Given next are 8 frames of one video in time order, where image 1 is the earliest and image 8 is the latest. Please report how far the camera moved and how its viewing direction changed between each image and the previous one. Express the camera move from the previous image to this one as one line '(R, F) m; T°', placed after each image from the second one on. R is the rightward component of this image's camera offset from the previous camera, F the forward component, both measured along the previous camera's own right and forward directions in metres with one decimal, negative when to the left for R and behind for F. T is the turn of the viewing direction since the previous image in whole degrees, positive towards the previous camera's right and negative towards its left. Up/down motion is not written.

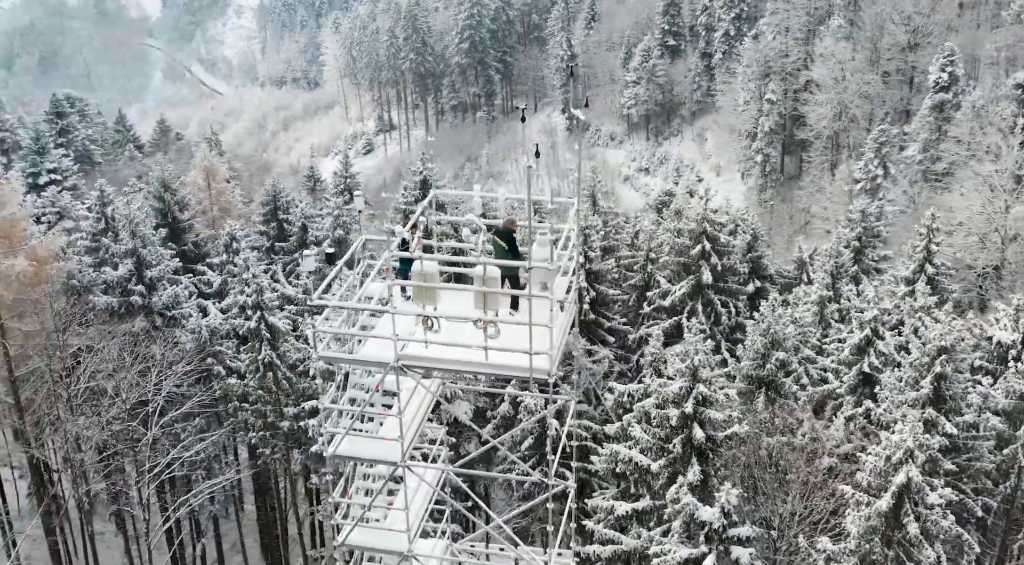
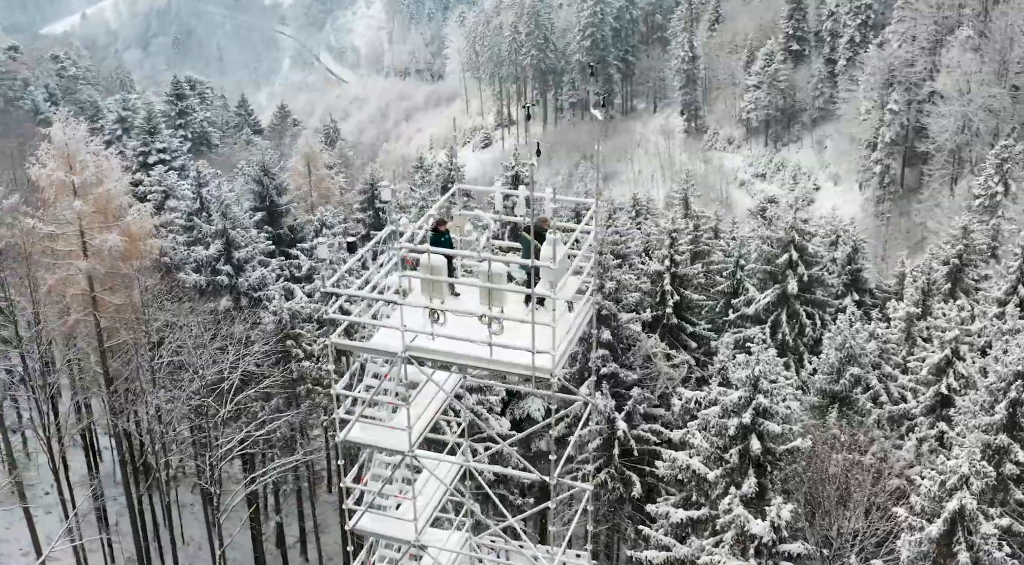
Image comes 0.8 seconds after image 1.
(+0.5, +0.1) m; -5°
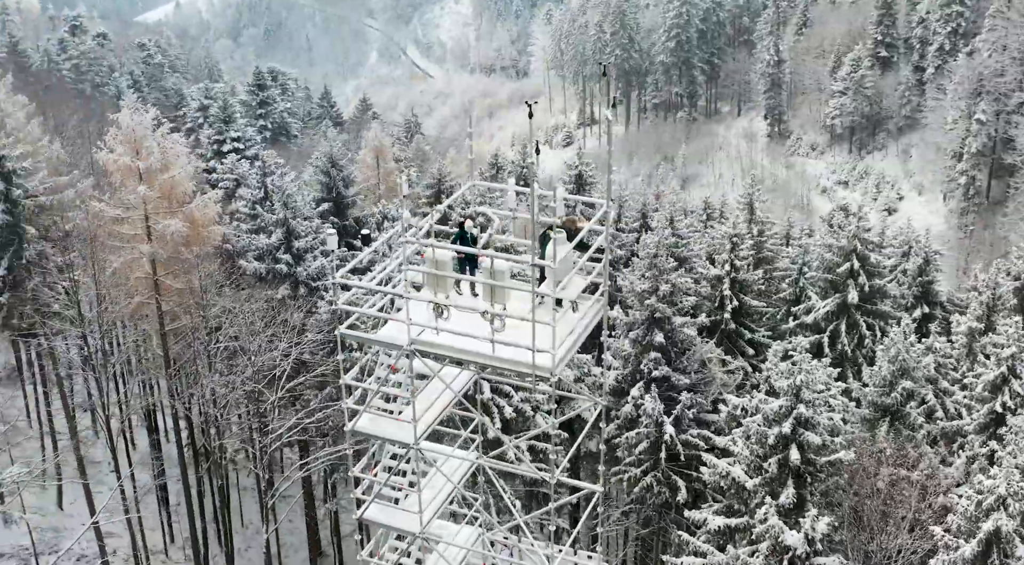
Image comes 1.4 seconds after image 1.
(+0.3, 0.0) m; -3°
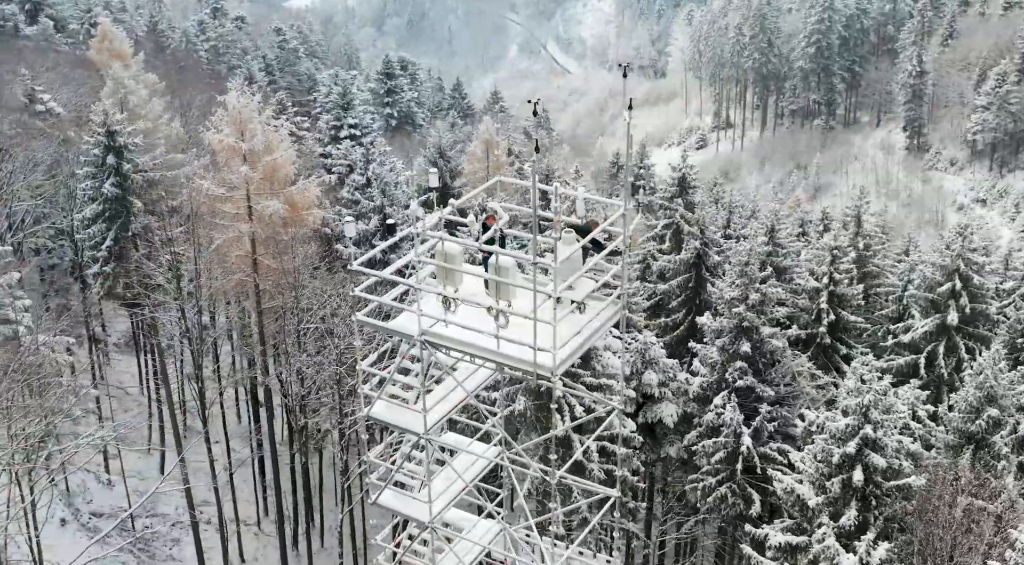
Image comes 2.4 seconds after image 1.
(+0.6, +0.1) m; -5°
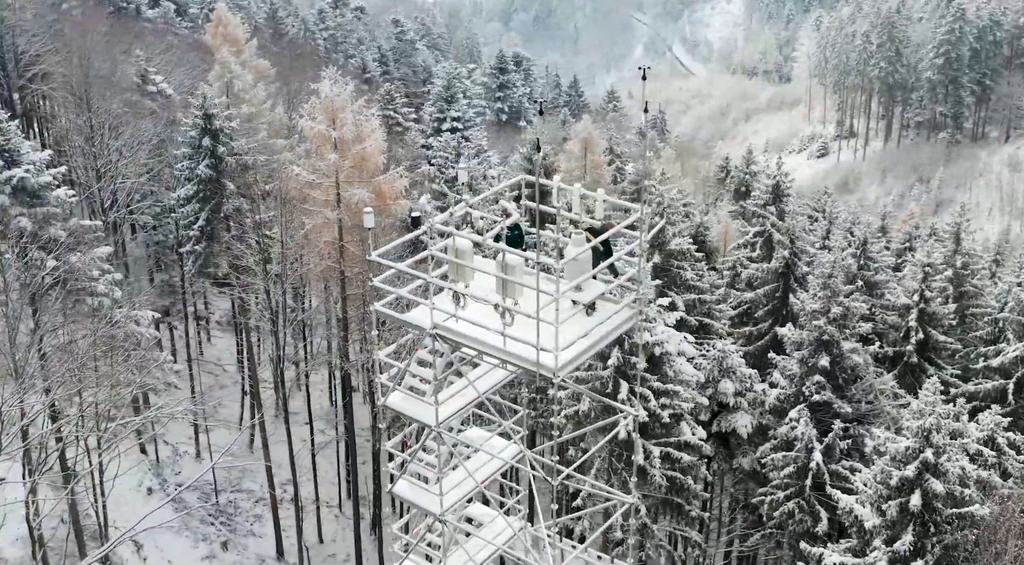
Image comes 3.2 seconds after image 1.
(+0.5, 0.0) m; -5°
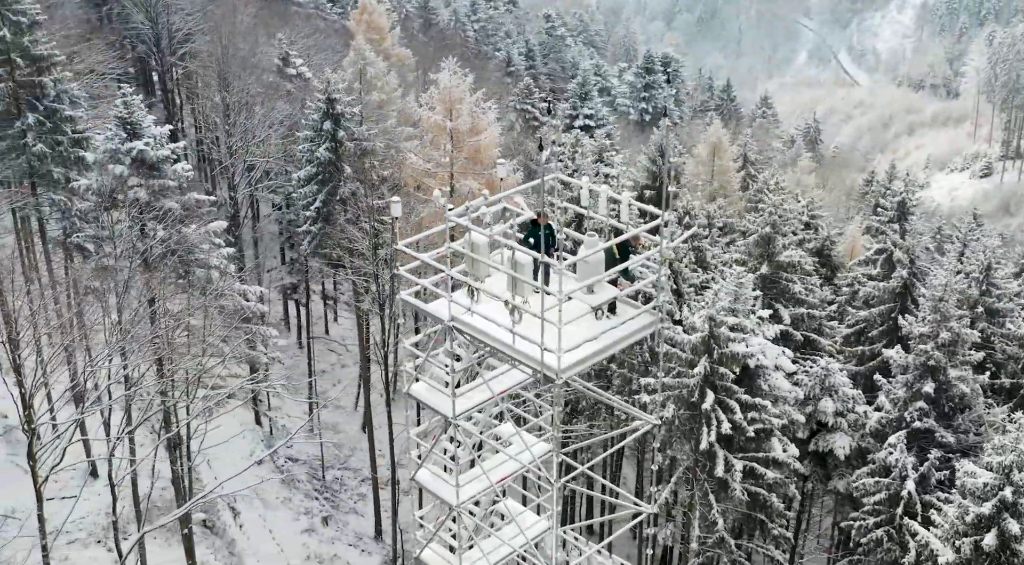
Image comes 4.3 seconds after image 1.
(+0.6, 0.0) m; -6°
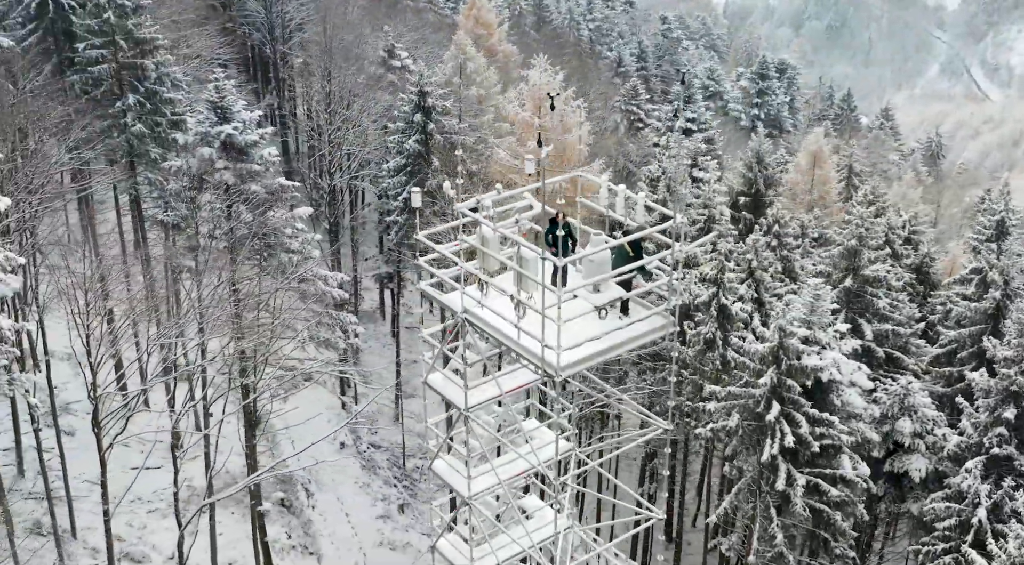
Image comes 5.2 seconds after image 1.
(+0.5, 0.0) m; -5°
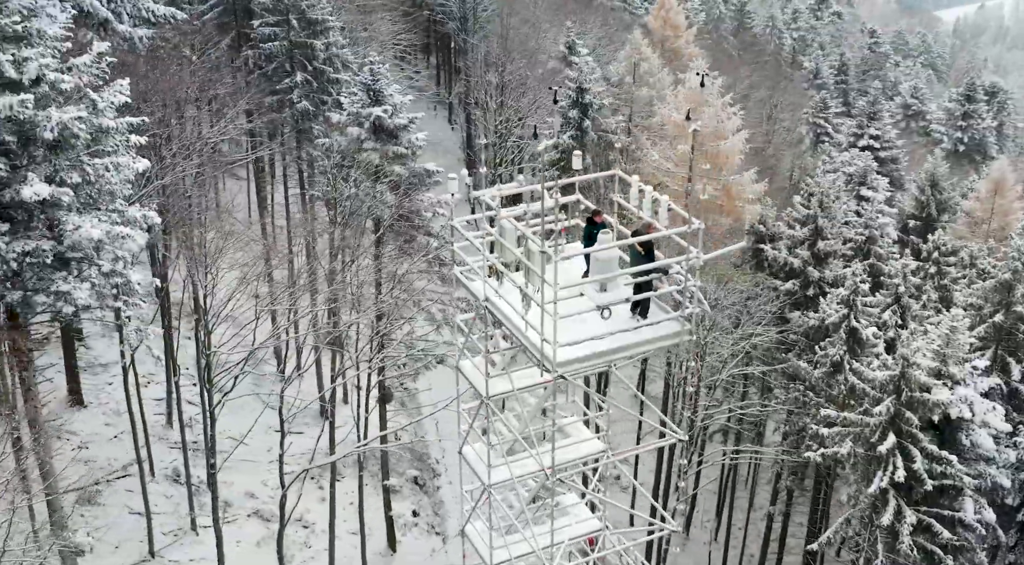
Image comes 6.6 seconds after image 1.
(+0.9, 0.0) m; -8°
